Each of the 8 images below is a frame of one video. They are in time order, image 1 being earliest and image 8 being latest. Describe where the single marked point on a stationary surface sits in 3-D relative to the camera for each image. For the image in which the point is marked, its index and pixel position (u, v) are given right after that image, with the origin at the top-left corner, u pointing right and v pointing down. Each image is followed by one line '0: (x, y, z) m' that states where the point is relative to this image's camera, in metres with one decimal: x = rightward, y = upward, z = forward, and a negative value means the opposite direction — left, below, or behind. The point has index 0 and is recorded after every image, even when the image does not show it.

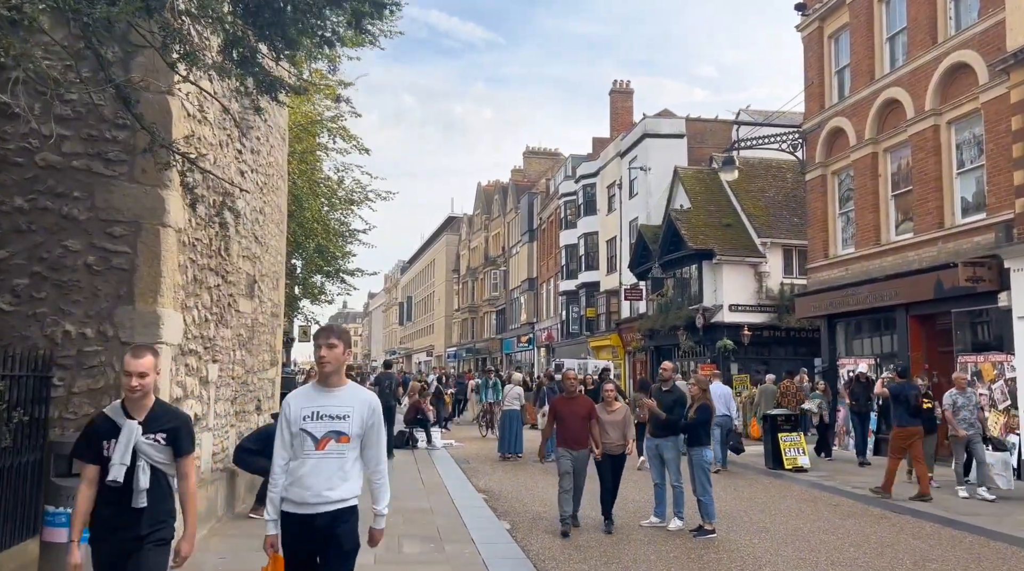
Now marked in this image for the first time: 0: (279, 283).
0: (-3.4, 0.0, +12.7) m
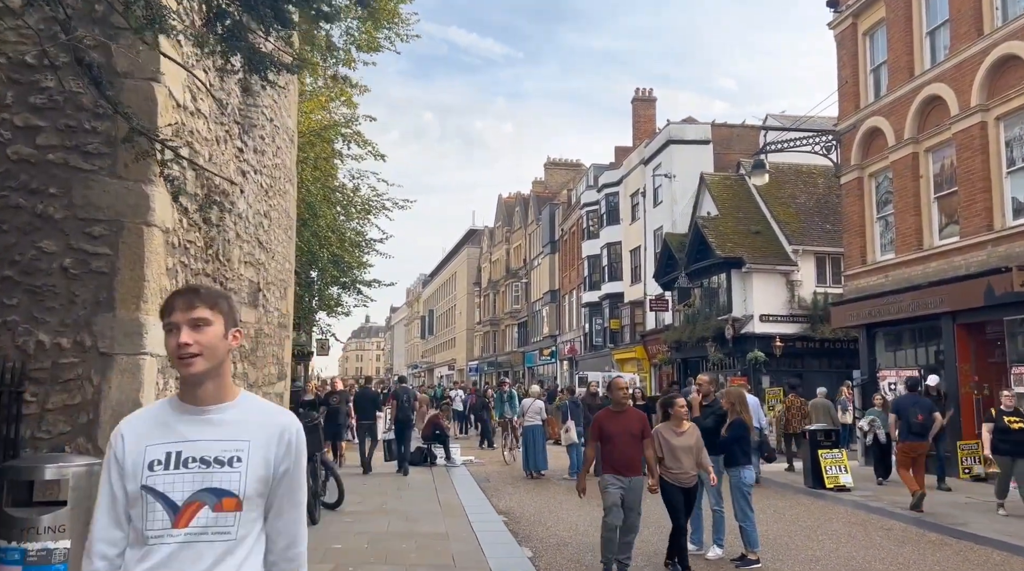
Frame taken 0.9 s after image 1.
0: (-3.1, -0.1, +12.1) m
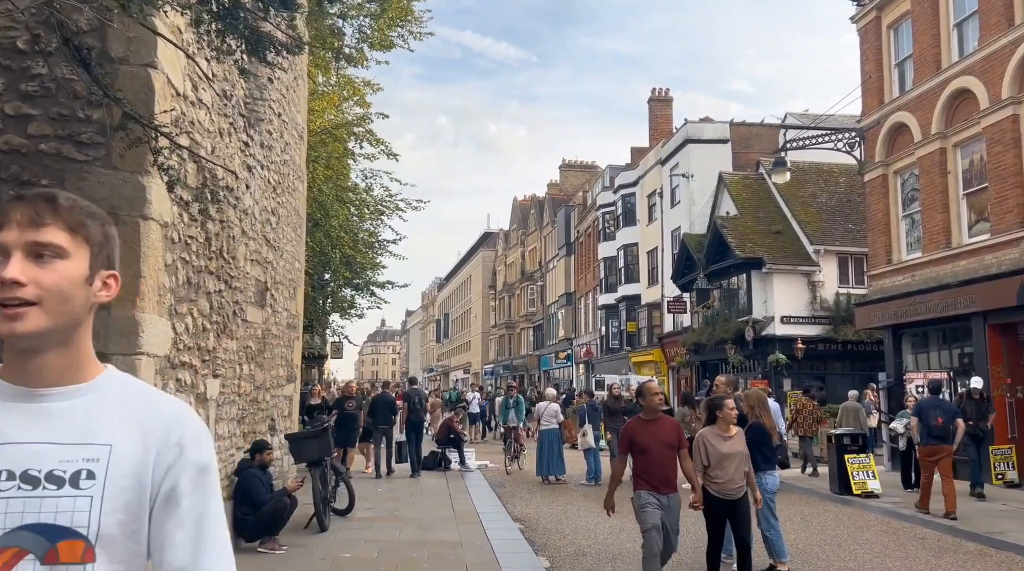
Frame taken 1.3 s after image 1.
0: (-2.9, -0.1, +11.7) m
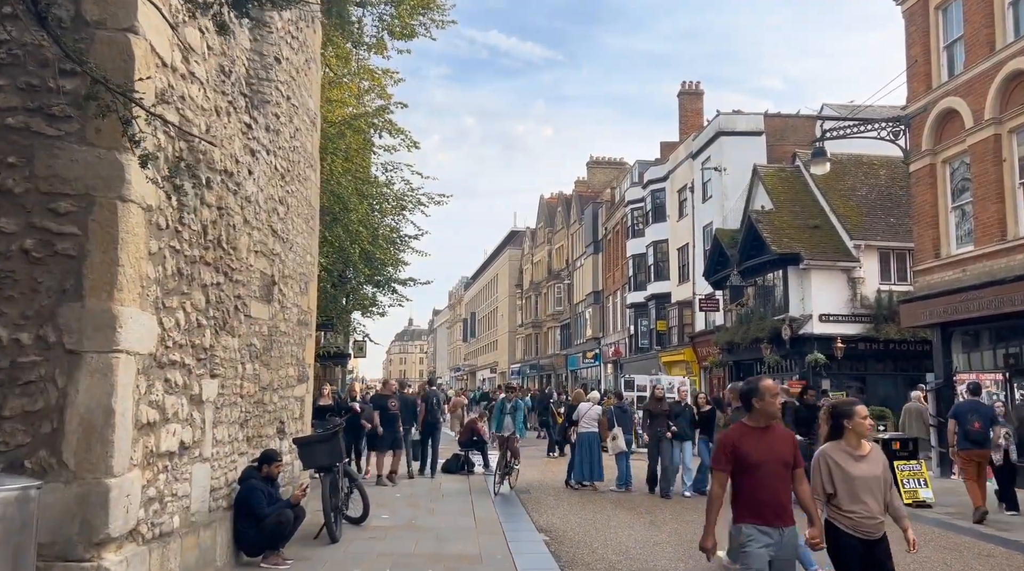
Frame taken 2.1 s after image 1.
0: (-2.6, 0.0, +11.1) m
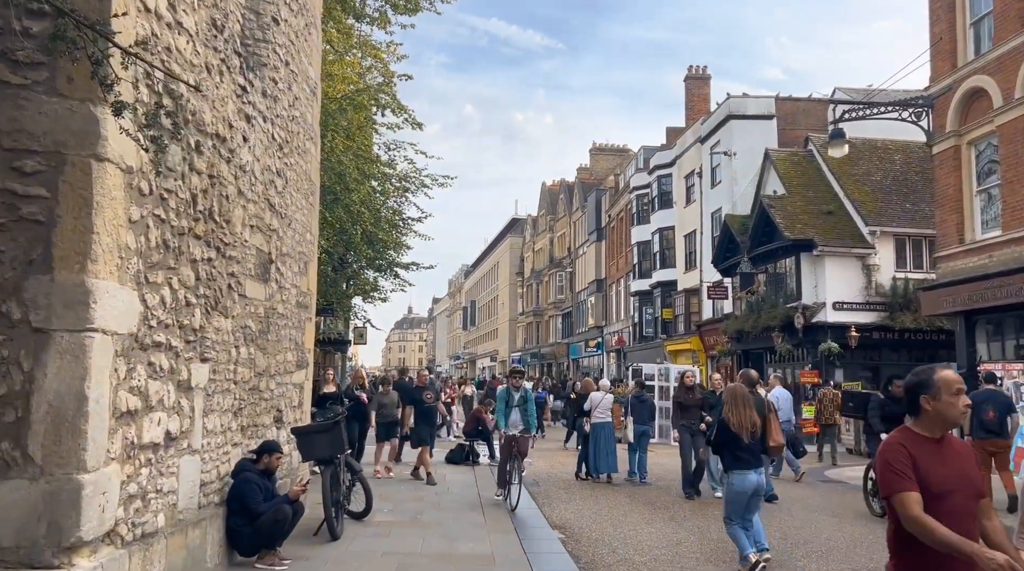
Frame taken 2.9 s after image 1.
0: (-2.4, +0.2, +10.4) m
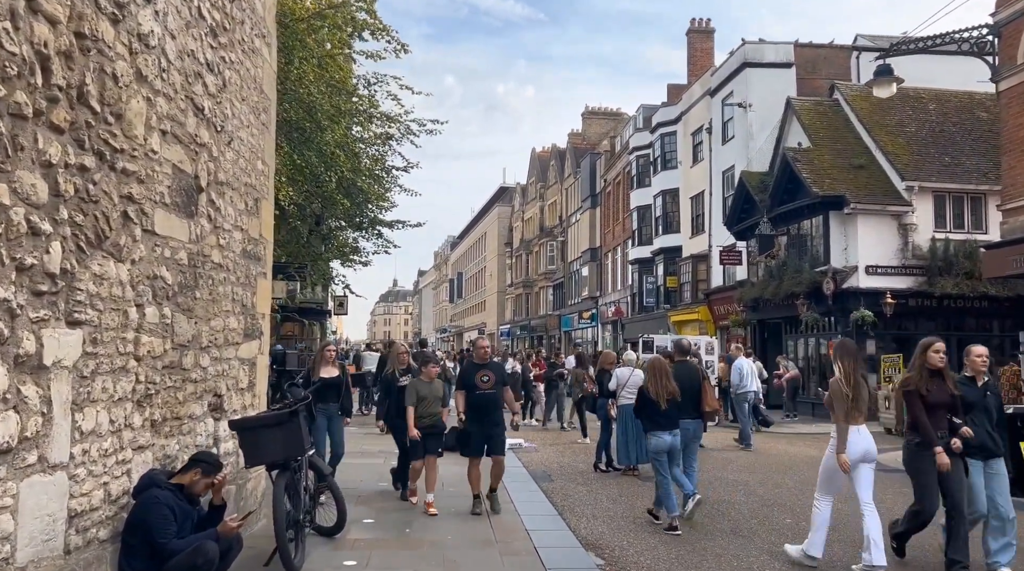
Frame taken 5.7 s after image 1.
0: (-2.3, +0.7, +7.9) m
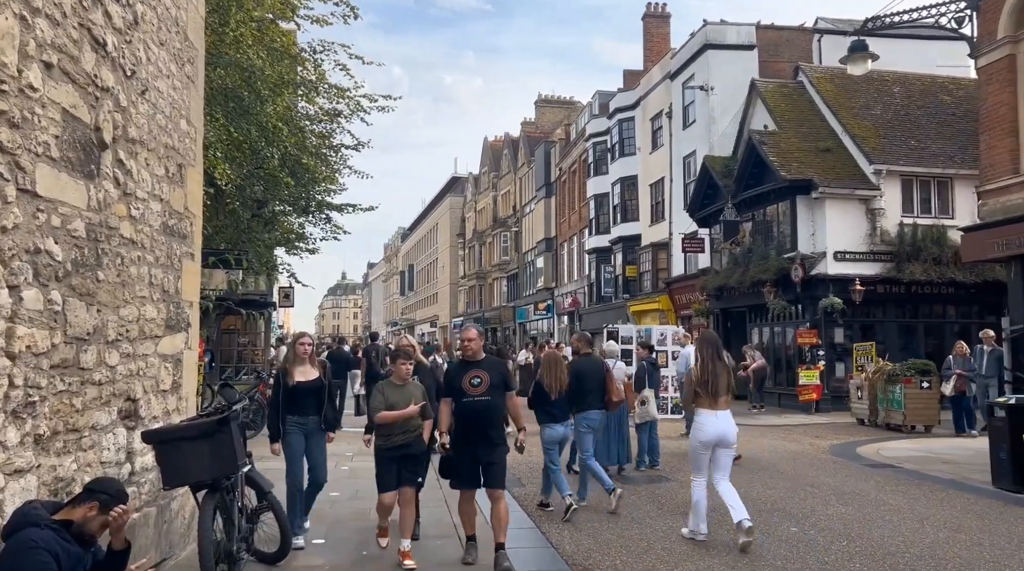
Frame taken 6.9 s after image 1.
0: (-2.5, +0.9, +6.7) m
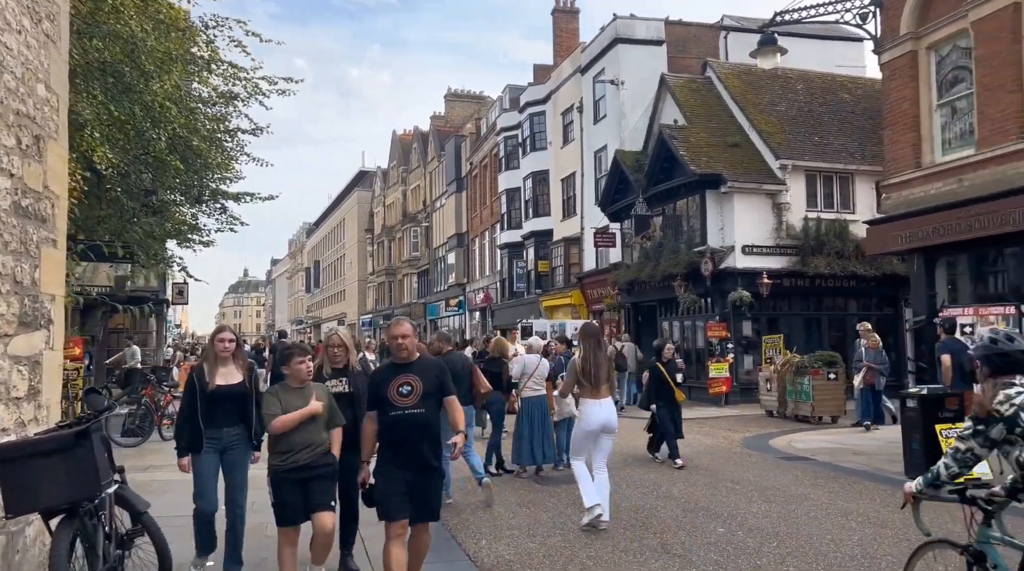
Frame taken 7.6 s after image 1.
0: (-3.2, +0.9, +6.0) m
